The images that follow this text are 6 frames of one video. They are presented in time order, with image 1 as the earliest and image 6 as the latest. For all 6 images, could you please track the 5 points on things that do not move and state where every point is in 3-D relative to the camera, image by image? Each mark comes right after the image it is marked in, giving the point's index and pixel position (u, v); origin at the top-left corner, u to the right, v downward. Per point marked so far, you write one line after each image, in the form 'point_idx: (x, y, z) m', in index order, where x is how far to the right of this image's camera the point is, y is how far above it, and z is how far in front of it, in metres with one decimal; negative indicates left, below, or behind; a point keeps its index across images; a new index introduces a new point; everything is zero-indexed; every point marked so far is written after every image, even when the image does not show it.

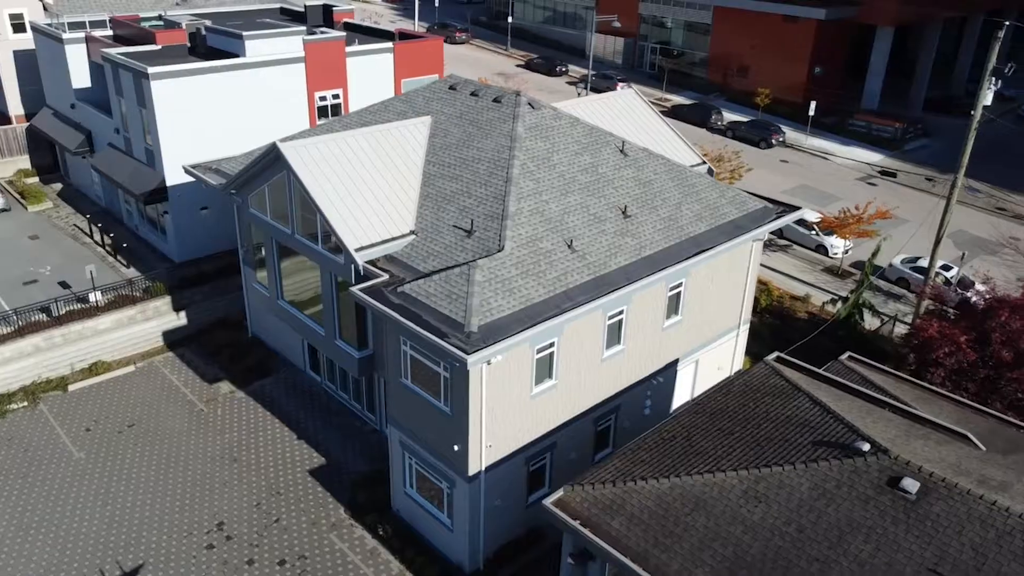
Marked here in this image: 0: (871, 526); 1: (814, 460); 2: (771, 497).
0: (+6.1, -4.0, +13.7) m
1: (+5.7, -3.2, +15.0) m
2: (+4.7, -3.8, +14.6) m
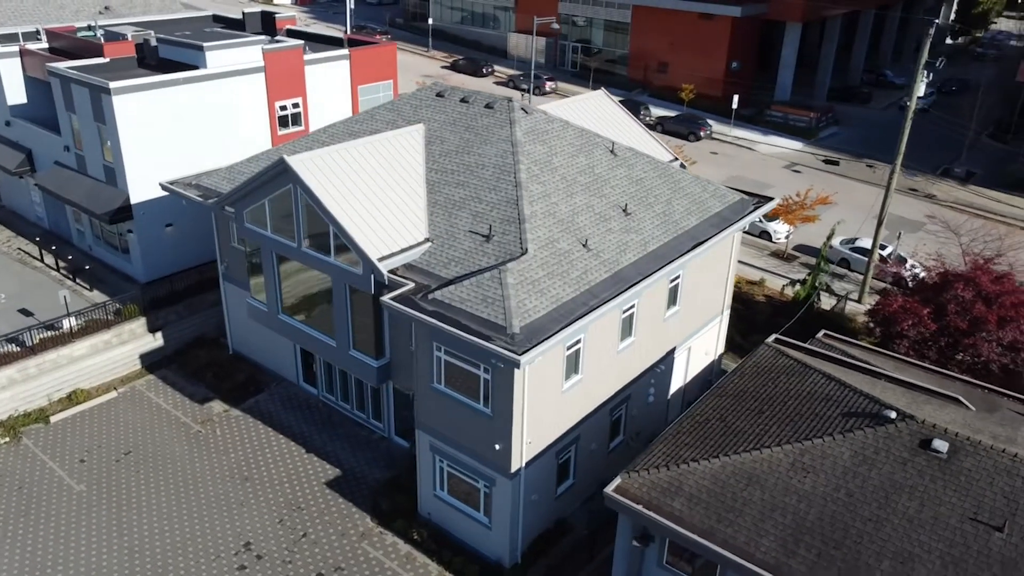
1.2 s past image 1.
0: (+7.5, -3.7, +15.2) m
1: (+6.9, -2.9, +16.4) m
2: (+6.0, -3.5, +15.9) m
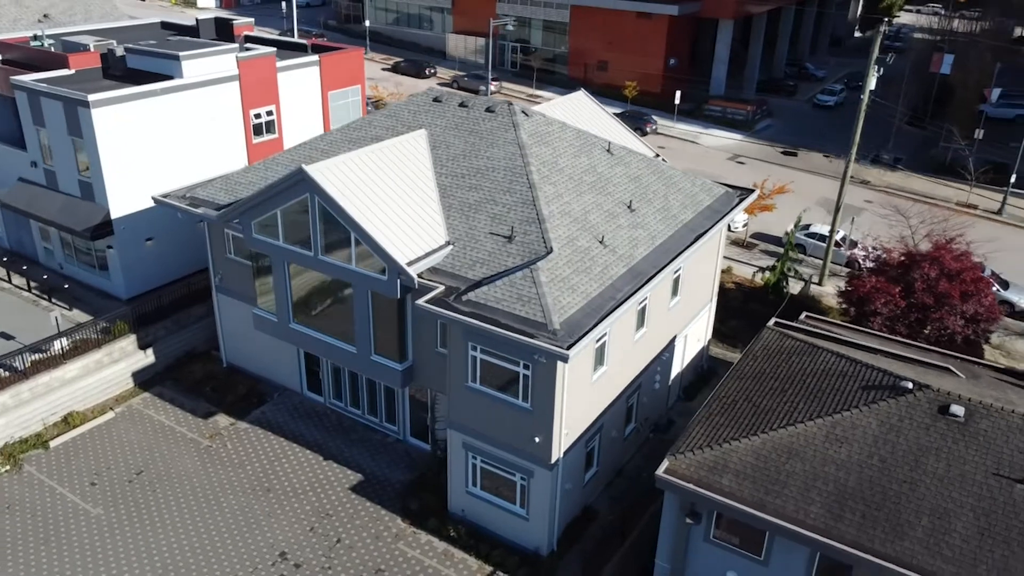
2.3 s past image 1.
0: (+8.8, -3.3, +16.7) m
1: (+8.0, -2.5, +17.8) m
2: (+7.2, -3.2, +17.2) m
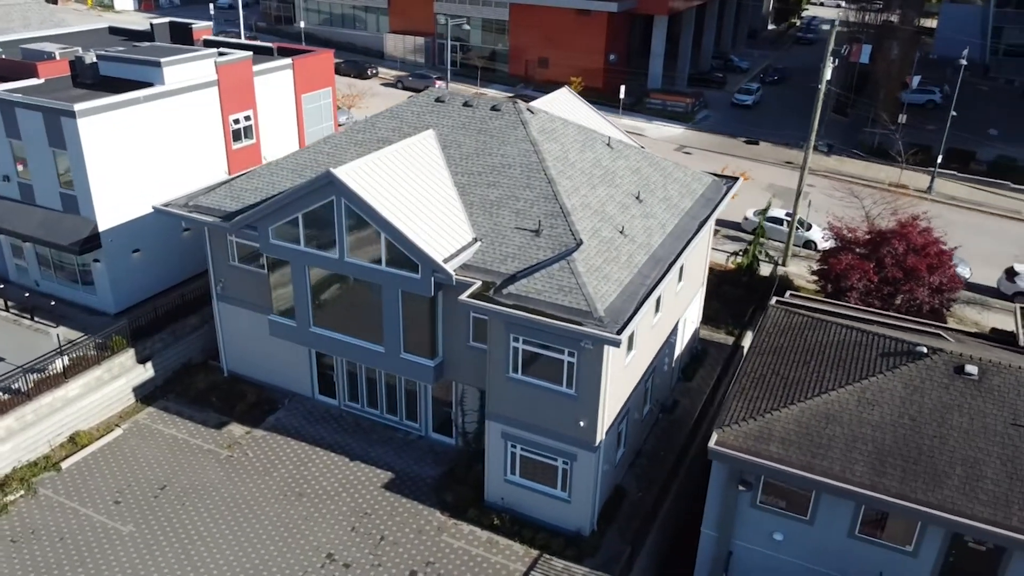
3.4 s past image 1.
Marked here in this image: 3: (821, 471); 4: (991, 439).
0: (+10.1, -2.6, +18.3) m
1: (+9.2, -1.9, +19.4) m
2: (+8.5, -2.6, +18.7) m
3: (+6.7, -4.0, +17.5) m
4: (+10.4, -3.3, +17.6) m
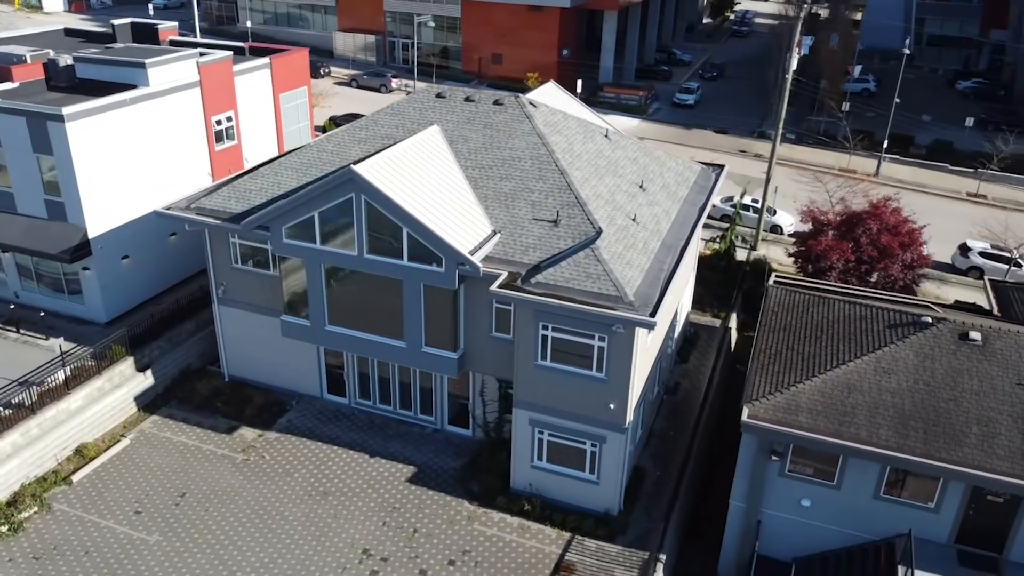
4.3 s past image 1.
0: (+11.1, -1.9, +19.6) m
1: (+10.0, -1.2, +20.6) m
2: (+9.4, -2.0, +19.9) m
3: (+7.8, -3.4, +18.6) m
4: (+11.4, -2.6, +18.9) m
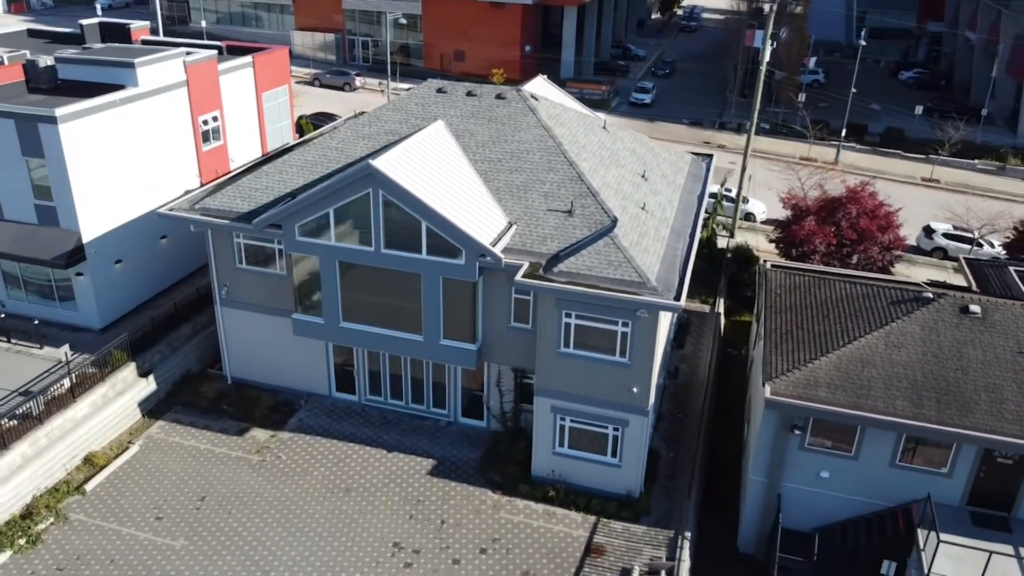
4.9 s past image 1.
0: (+11.7, -1.3, +20.7) m
1: (+10.6, -0.6, +21.6) m
2: (+10.1, -1.4, +20.8) m
3: (+8.6, -2.9, +19.4) m
4: (+12.2, -2.0, +20.0) m
